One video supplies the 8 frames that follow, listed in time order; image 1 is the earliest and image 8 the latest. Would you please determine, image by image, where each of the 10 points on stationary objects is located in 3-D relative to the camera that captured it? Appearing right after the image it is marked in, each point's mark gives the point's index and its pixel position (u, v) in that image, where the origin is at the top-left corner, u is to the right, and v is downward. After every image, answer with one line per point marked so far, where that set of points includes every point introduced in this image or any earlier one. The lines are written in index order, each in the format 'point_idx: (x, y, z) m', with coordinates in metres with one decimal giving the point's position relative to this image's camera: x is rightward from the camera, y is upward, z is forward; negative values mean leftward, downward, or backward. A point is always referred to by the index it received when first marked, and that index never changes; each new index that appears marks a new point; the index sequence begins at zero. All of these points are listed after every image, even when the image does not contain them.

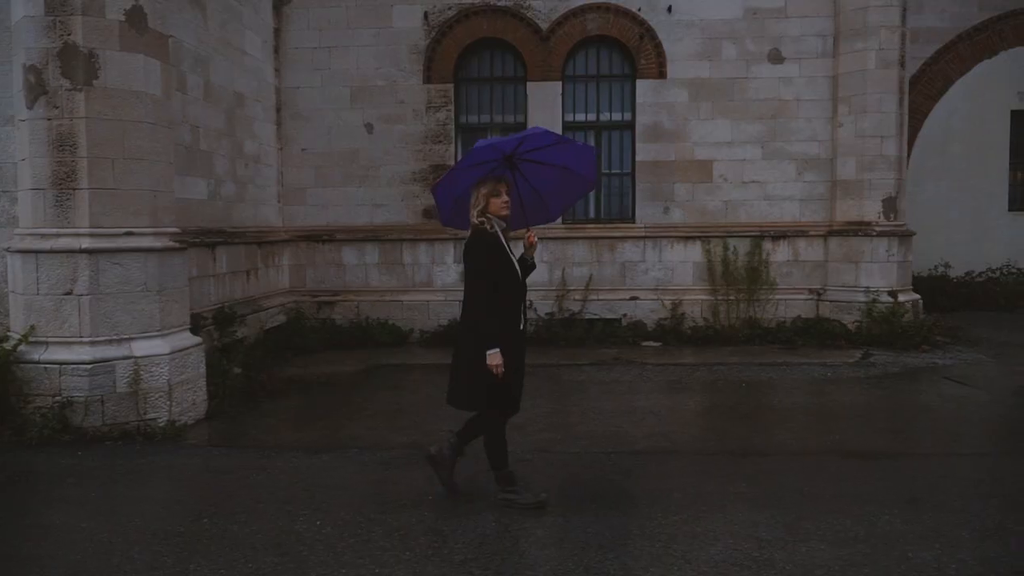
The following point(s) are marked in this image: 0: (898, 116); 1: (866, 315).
0: (+4.8, +2.1, +10.1) m
1: (+4.3, -0.3, +10.1) m
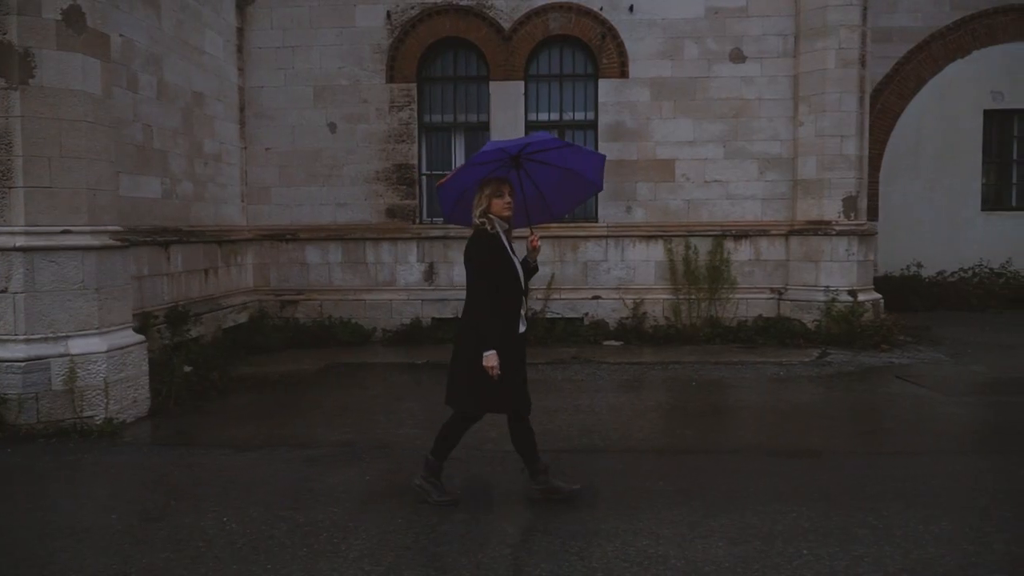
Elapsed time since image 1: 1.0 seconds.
0: (+4.3, +2.1, +10.2) m
1: (+3.8, -0.3, +10.1) m
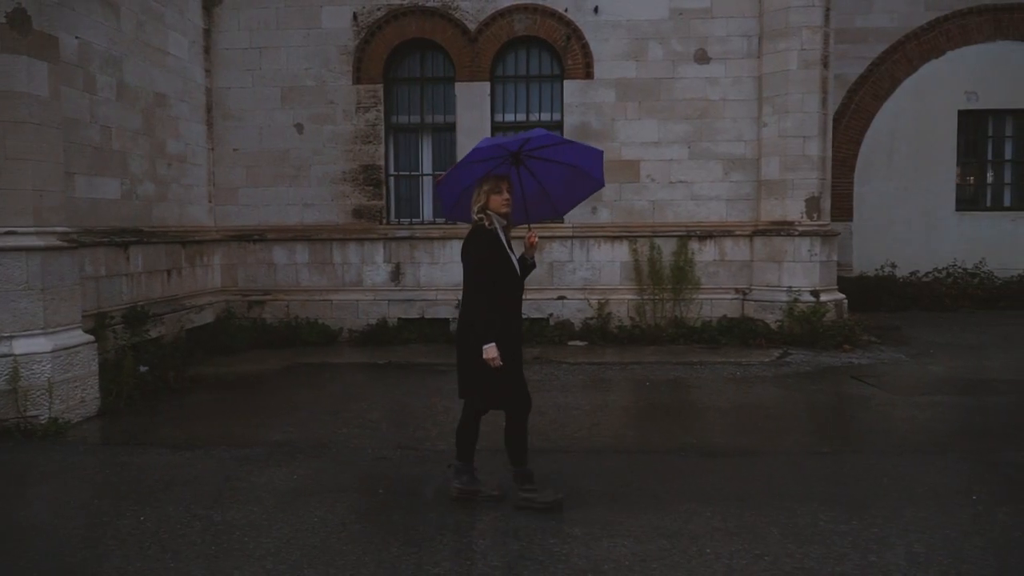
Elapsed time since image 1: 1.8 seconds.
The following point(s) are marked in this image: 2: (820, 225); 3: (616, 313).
0: (+3.8, +2.1, +10.2) m
1: (+3.4, -0.3, +10.2) m
2: (+3.8, +0.8, +10.3) m
3: (+1.4, -0.3, +10.7) m
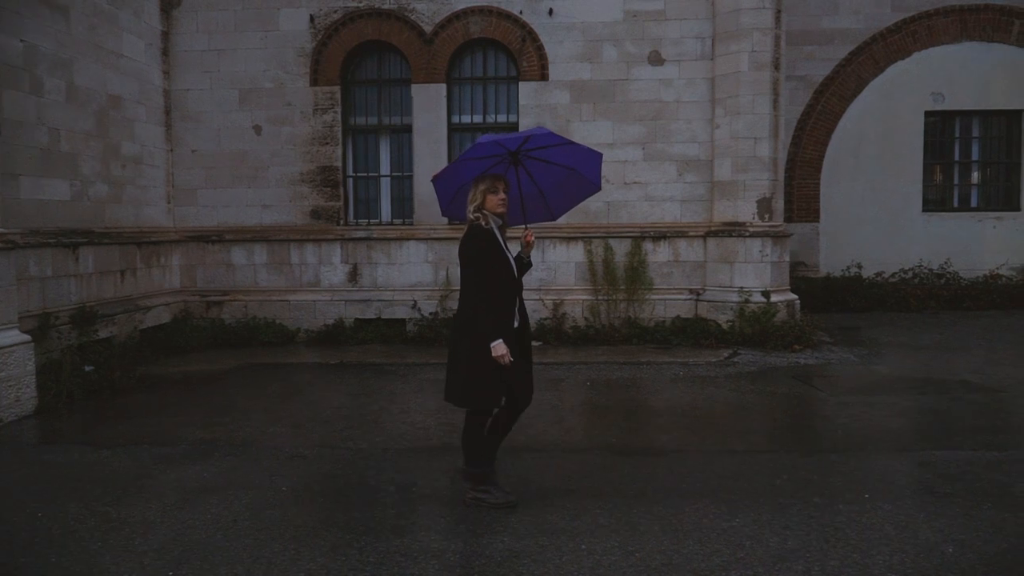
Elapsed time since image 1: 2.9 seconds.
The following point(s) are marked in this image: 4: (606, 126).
0: (+3.2, +2.1, +10.2) m
1: (+2.8, -0.3, +10.2) m
2: (+3.2, +0.8, +10.3) m
3: (+0.8, -0.3, +10.8) m
4: (+1.2, +2.1, +10.8) m
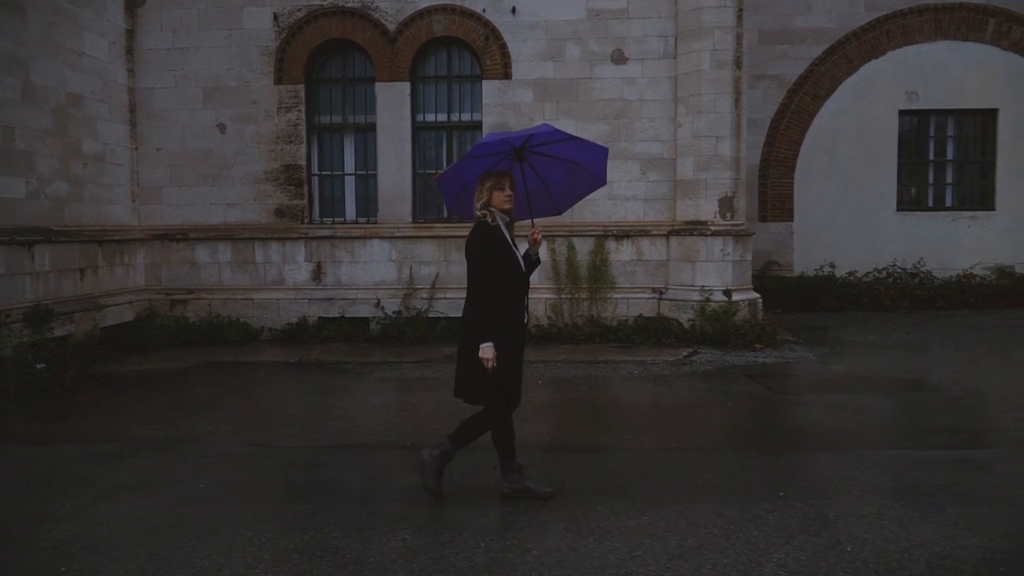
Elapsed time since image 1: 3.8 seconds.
0: (+2.7, +2.1, +10.2) m
1: (+2.3, -0.3, +10.2) m
2: (+2.8, +0.8, +10.3) m
3: (+0.3, -0.3, +10.7) m
4: (+0.8, +2.1, +10.8) m
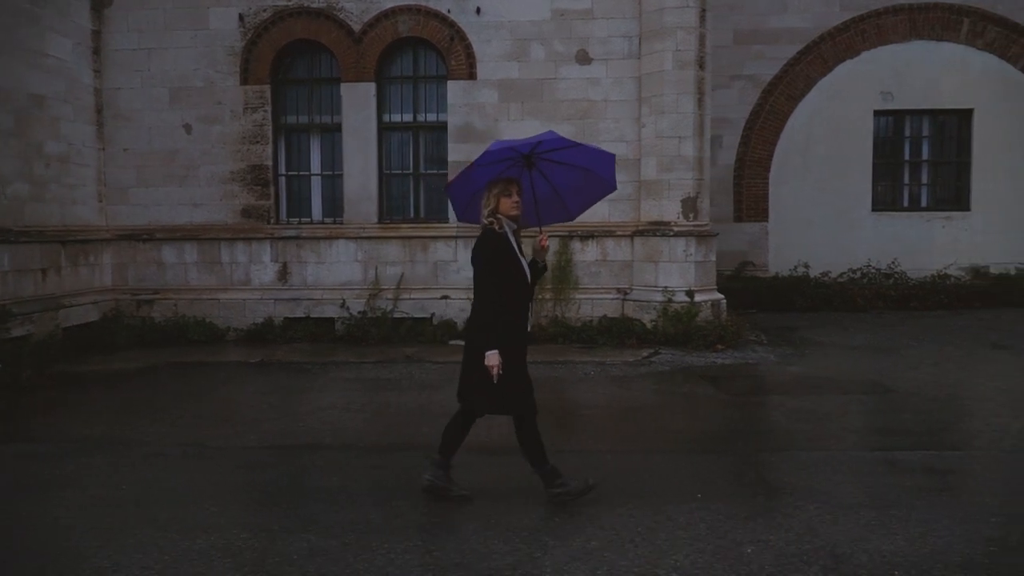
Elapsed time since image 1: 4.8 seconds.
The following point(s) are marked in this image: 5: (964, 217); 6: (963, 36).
0: (+2.3, +2.1, +10.2) m
1: (+1.9, -0.3, +10.2) m
2: (+2.3, +0.8, +10.3) m
3: (-0.2, -0.3, +10.7) m
4: (+0.3, +2.1, +10.8) m
5: (+7.9, +1.2, +14.4) m
6: (+7.8, +4.3, +14.2) m
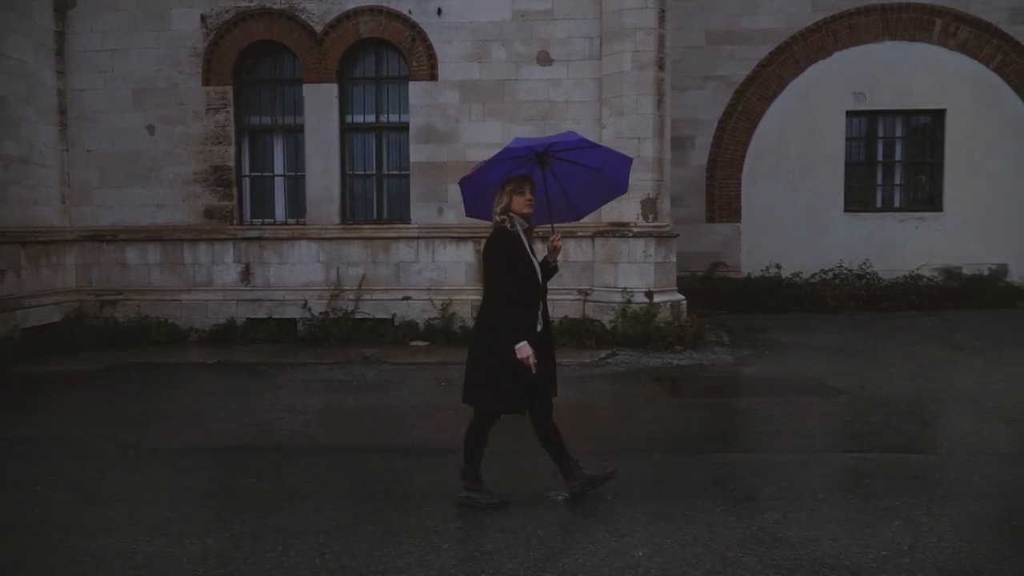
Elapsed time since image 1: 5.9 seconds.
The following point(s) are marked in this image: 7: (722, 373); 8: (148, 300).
0: (+1.8, +2.1, +10.2) m
1: (+1.4, -0.3, +10.2) m
2: (+1.8, +0.8, +10.3) m
3: (-0.7, -0.3, +10.7) m
4: (-0.2, +2.1, +10.8) m
5: (+7.4, +1.2, +14.4) m
6: (+7.3, +4.3, +14.2) m
7: (+2.4, -1.0, +9.3) m
8: (-4.9, -0.2, +11.1) m
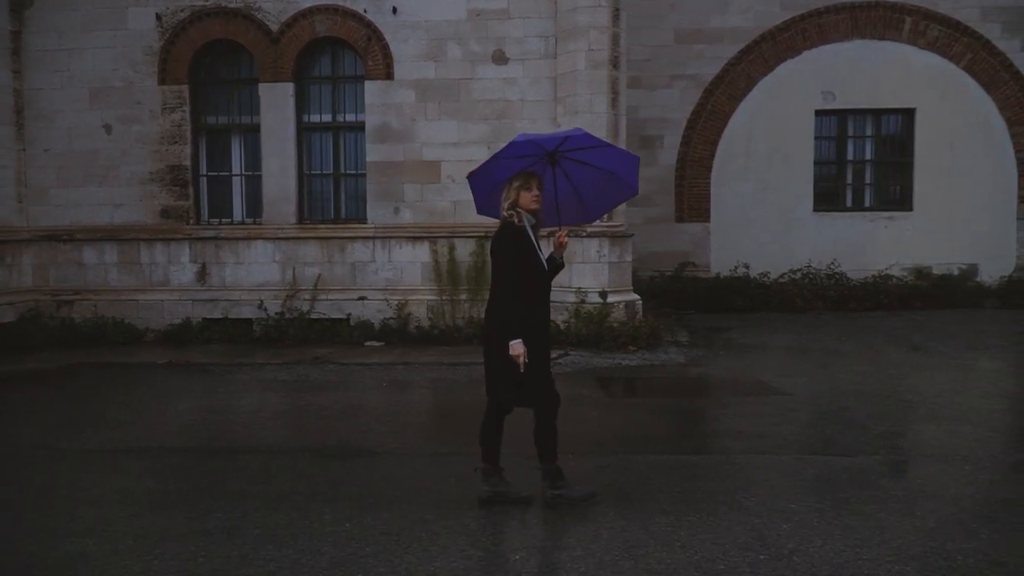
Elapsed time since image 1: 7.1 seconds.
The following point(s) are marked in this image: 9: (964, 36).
0: (+1.2, +2.1, +10.1) m
1: (+0.8, -0.3, +10.2) m
2: (+1.2, +0.8, +10.2) m
3: (-1.3, -0.3, +10.7) m
4: (-0.8, +2.1, +10.7) m
5: (+6.9, +1.2, +14.3) m
6: (+6.8, +4.3, +14.1) m
7: (+1.8, -1.0, +9.2) m
8: (-5.5, -0.2, +11.0) m
9: (+7.8, +4.3, +14.1) m
